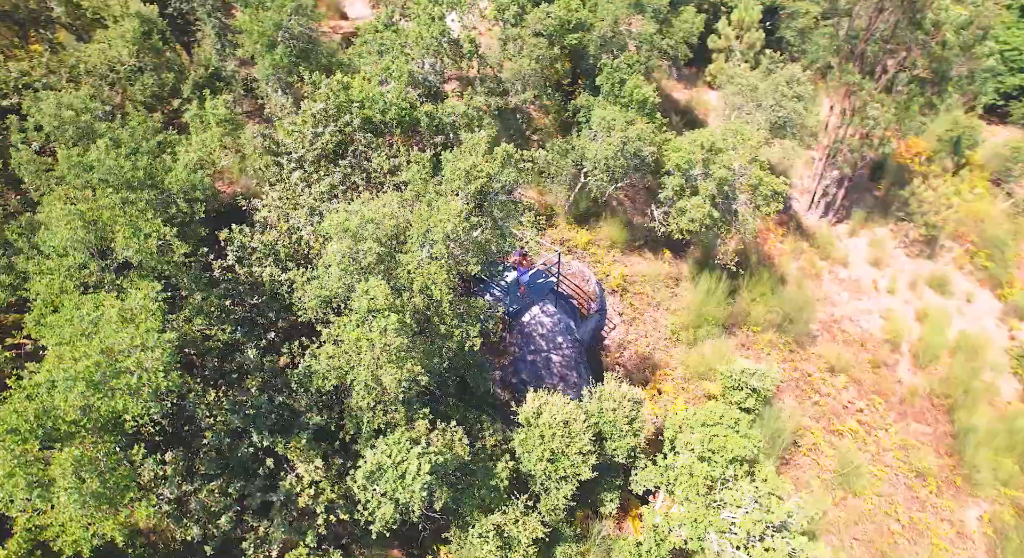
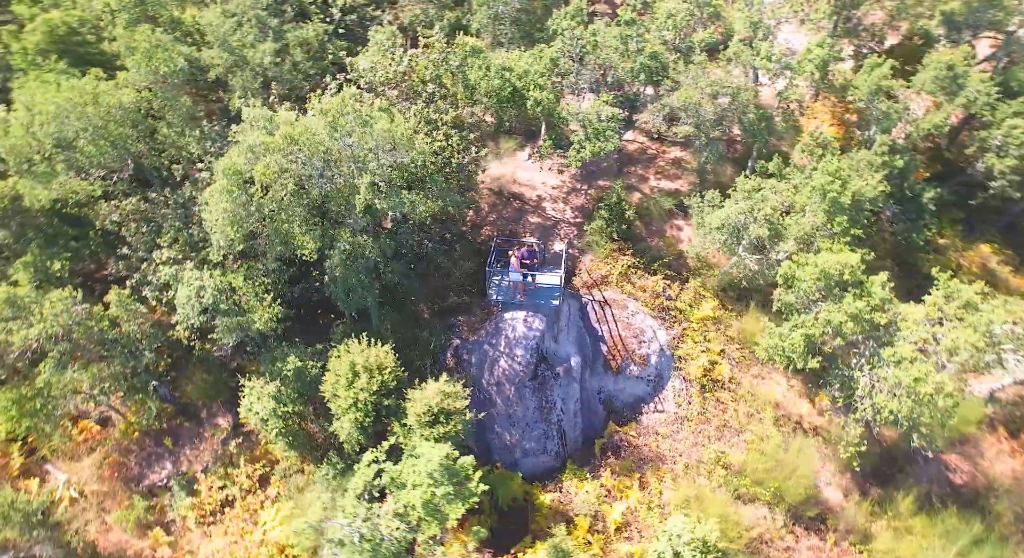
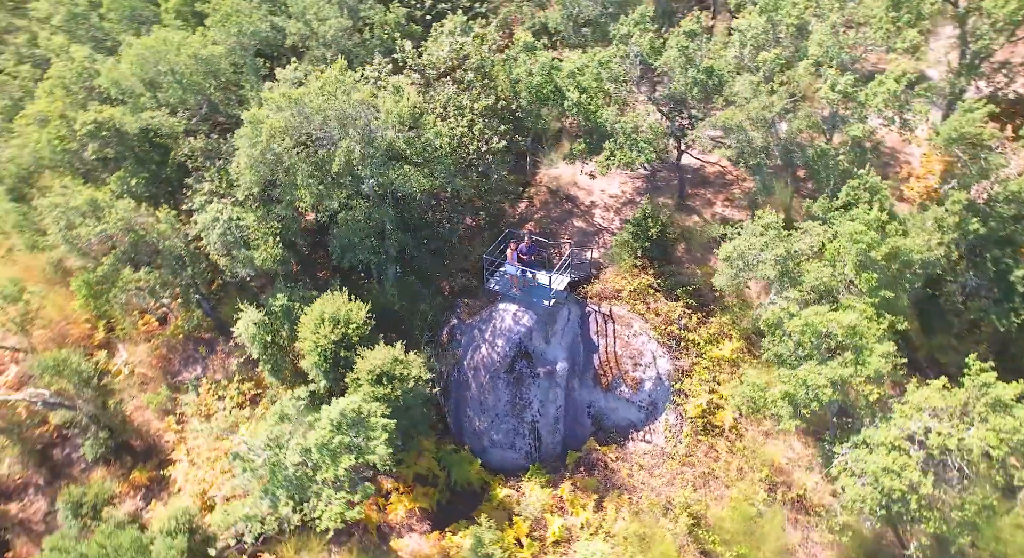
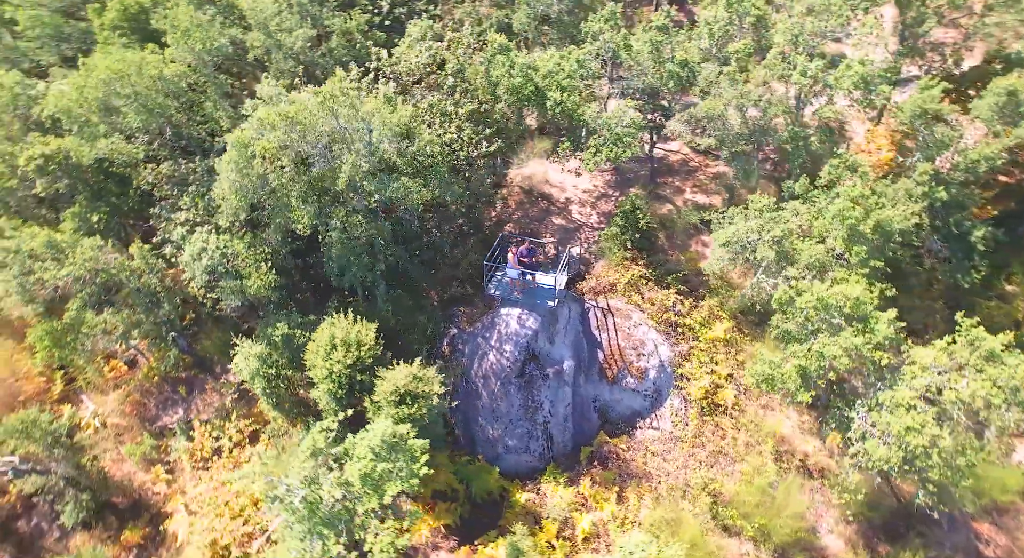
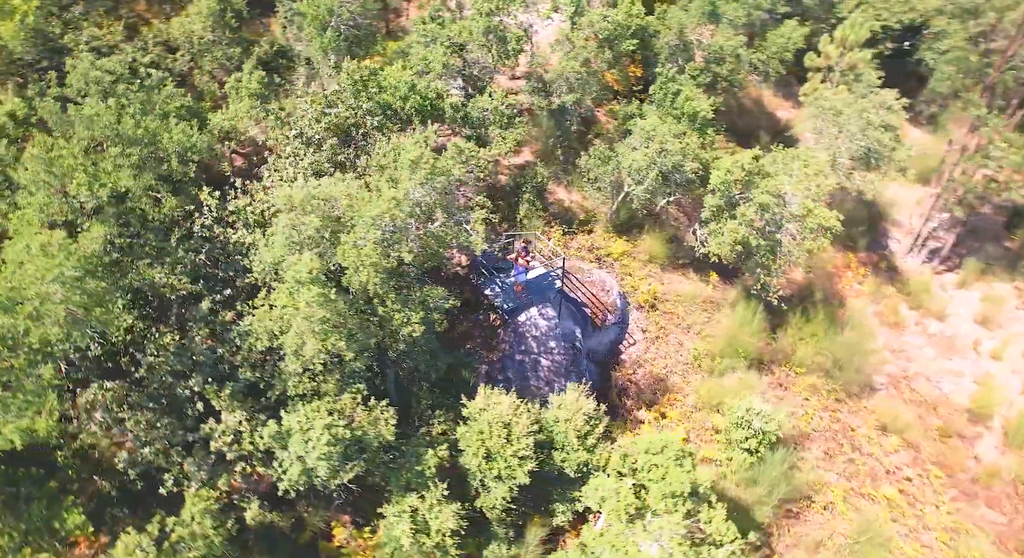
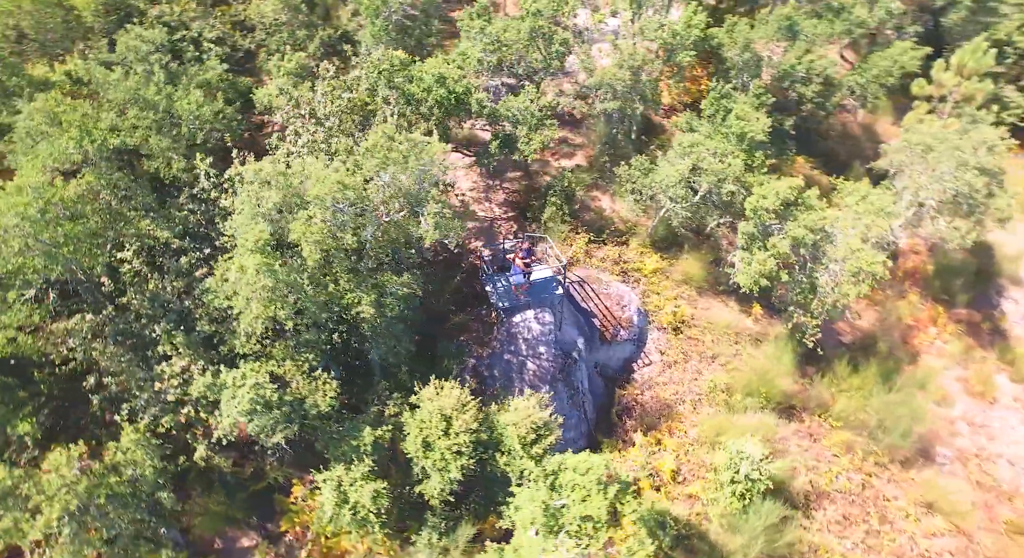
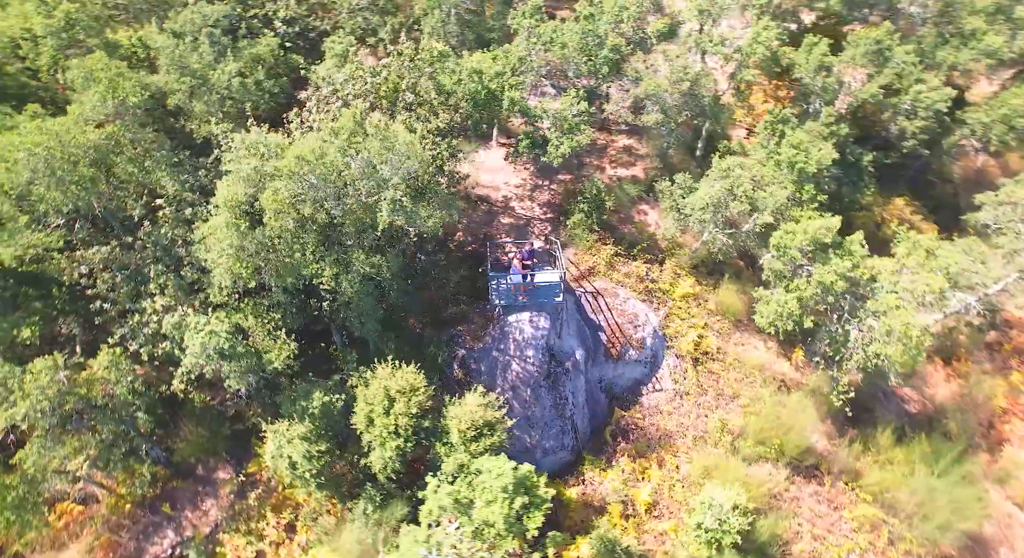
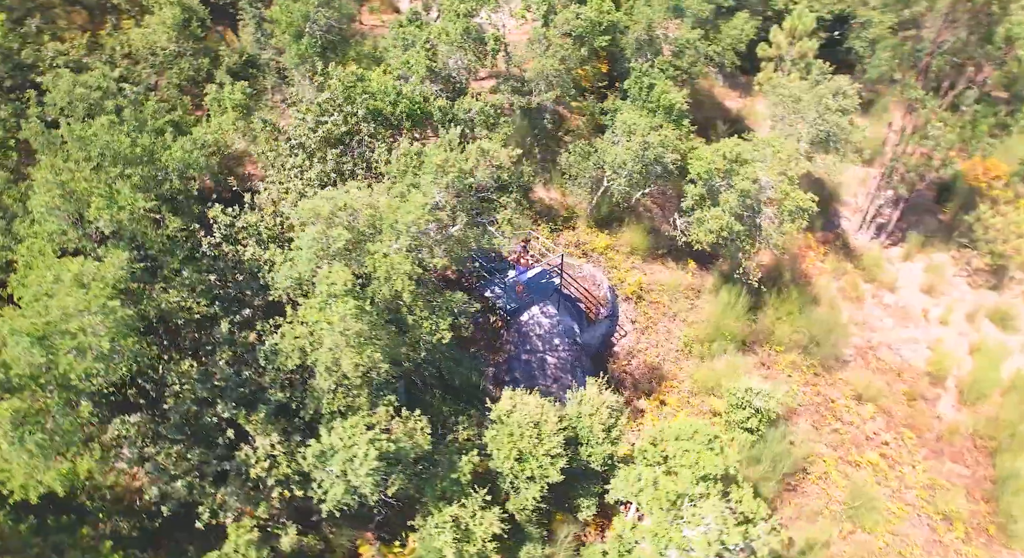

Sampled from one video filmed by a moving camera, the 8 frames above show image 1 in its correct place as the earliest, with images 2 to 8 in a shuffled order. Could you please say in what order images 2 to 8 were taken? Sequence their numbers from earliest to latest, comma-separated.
8, 5, 6, 7, 2, 4, 3
